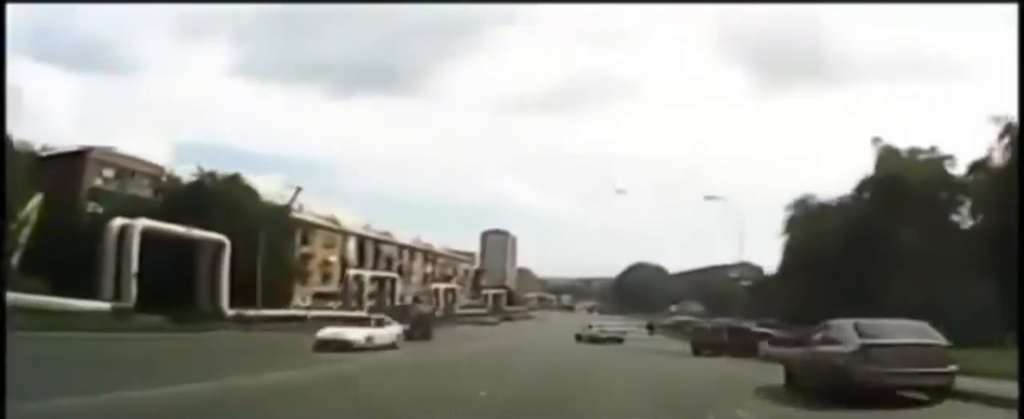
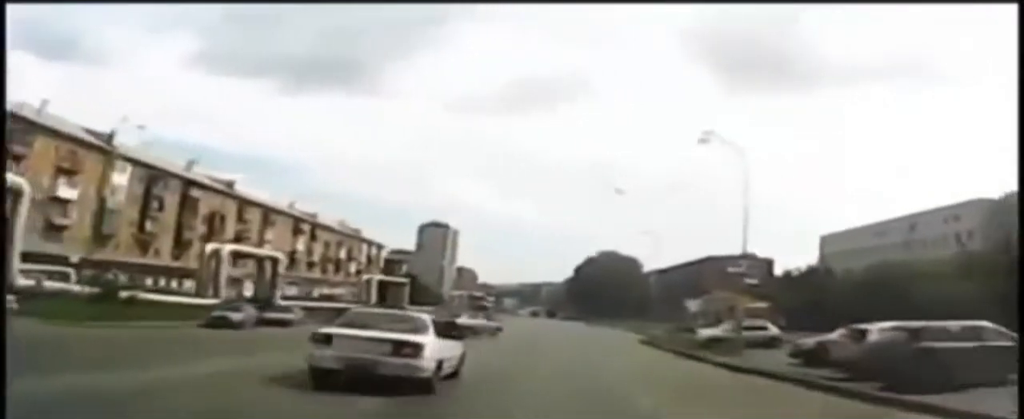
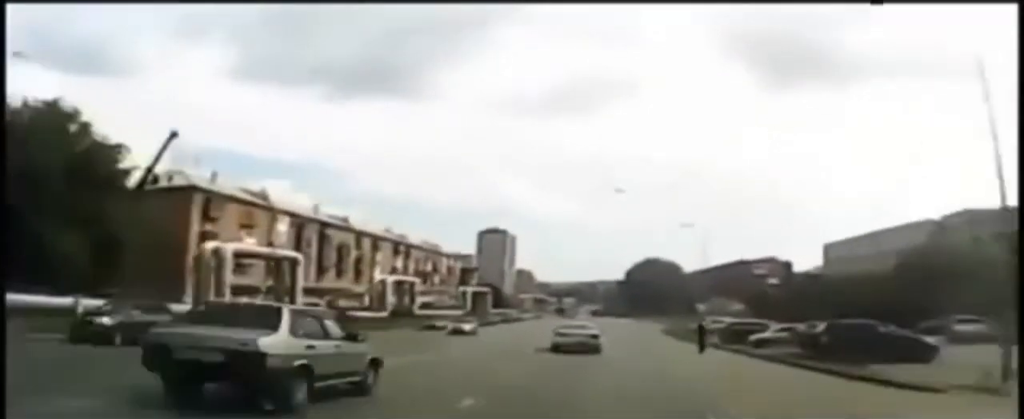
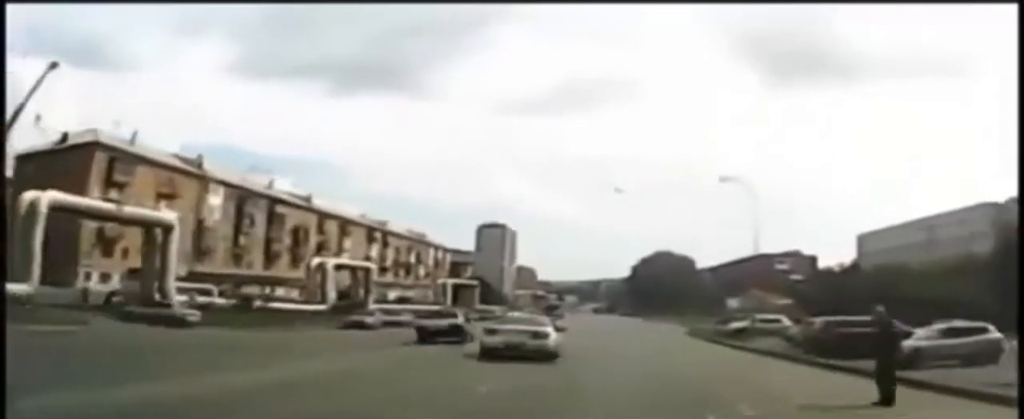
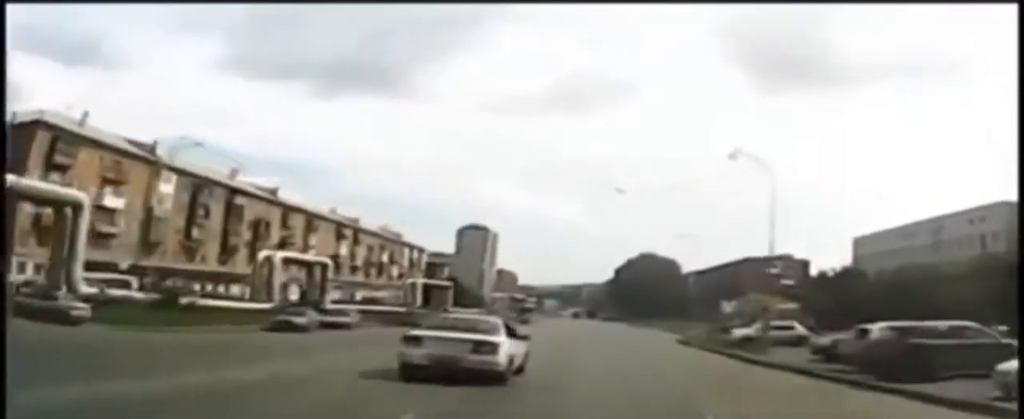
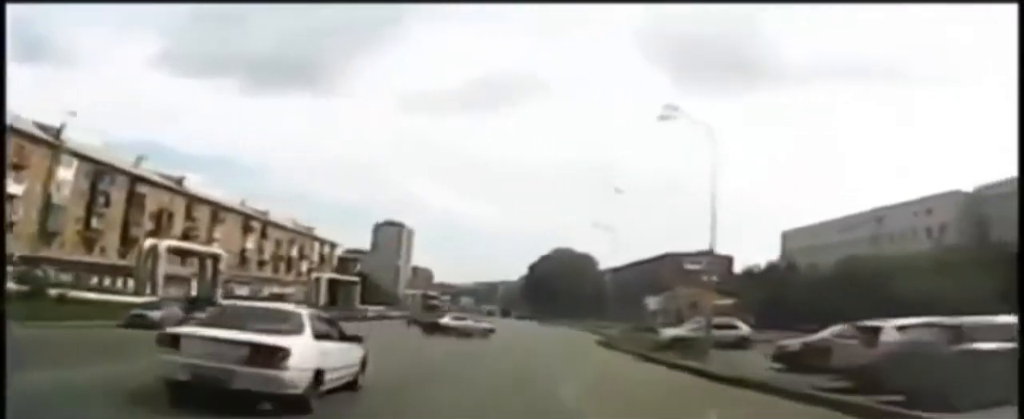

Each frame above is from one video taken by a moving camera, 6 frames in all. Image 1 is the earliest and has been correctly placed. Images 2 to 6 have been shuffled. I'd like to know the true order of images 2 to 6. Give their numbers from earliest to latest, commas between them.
3, 4, 5, 2, 6
